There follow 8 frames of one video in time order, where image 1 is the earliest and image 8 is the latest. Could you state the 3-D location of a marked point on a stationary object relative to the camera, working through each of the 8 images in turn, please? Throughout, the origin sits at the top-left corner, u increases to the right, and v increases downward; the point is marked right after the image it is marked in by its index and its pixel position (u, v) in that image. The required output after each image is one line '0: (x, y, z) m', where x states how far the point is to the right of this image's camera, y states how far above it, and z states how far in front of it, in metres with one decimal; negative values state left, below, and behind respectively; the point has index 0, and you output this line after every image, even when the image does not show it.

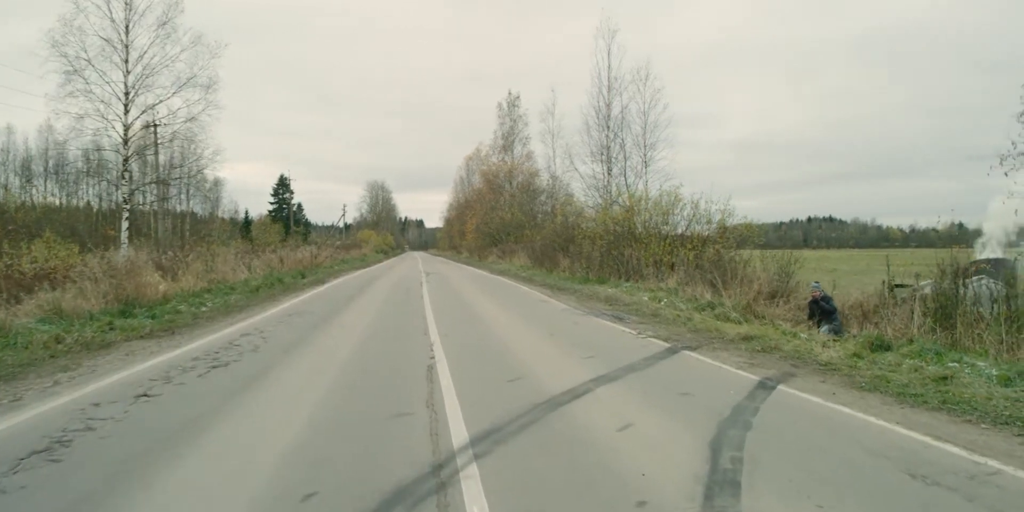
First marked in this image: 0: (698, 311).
0: (+2.8, -0.8, +15.0) m
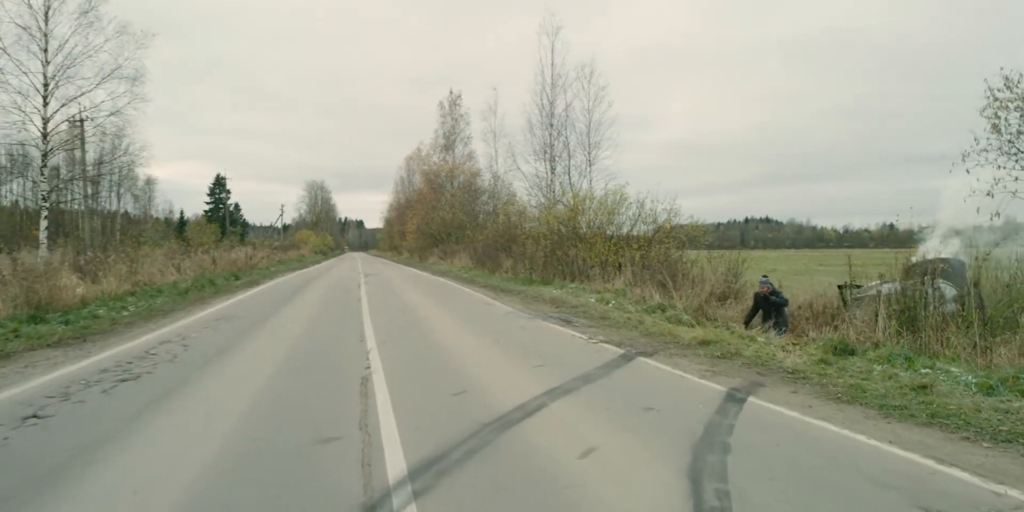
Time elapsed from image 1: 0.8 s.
0: (+1.9, -0.8, +14.4) m
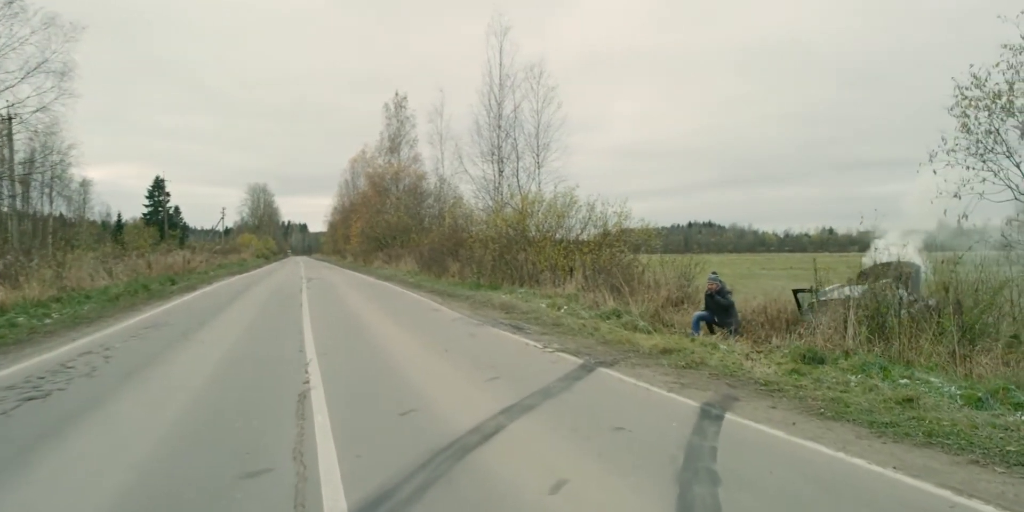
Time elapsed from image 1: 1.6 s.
0: (+1.2, -0.9, +13.9) m
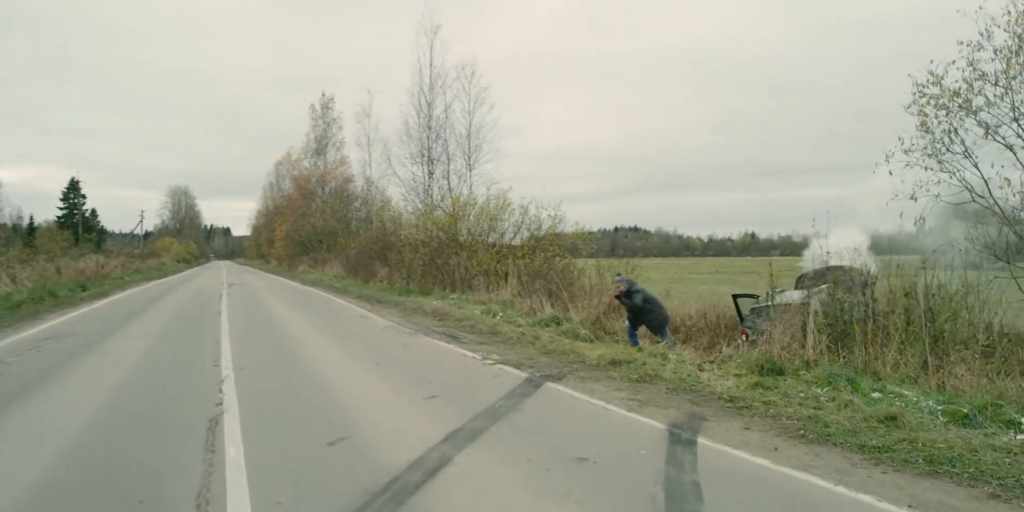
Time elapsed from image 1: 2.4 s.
0: (+0.4, -1.0, +13.2) m
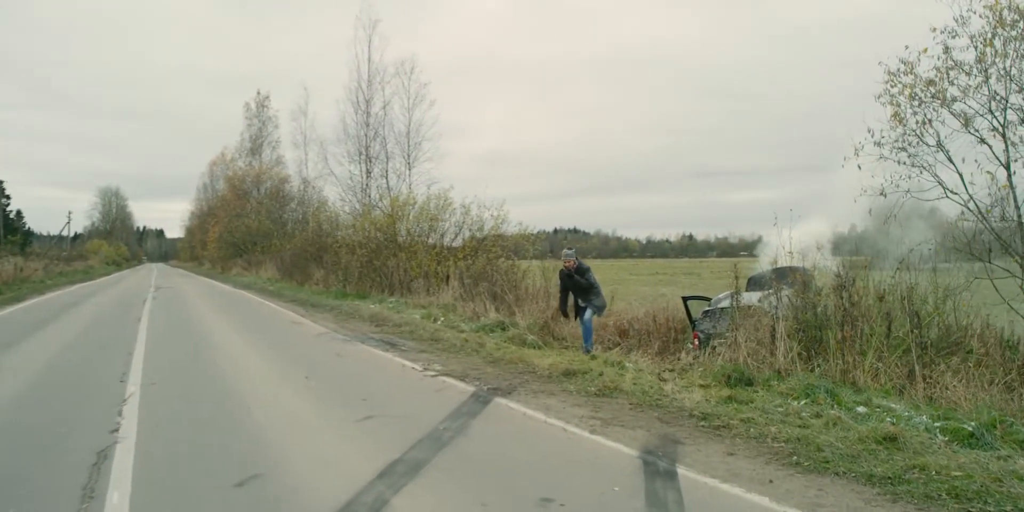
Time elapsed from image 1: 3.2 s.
0: (-0.3, -1.0, +12.4) m
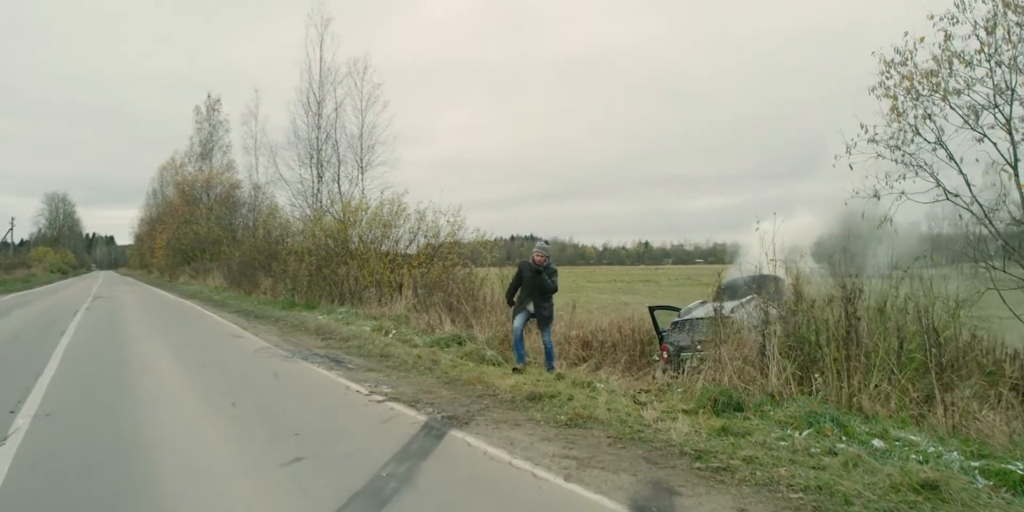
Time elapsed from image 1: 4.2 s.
0: (-0.8, -1.1, +11.3) m
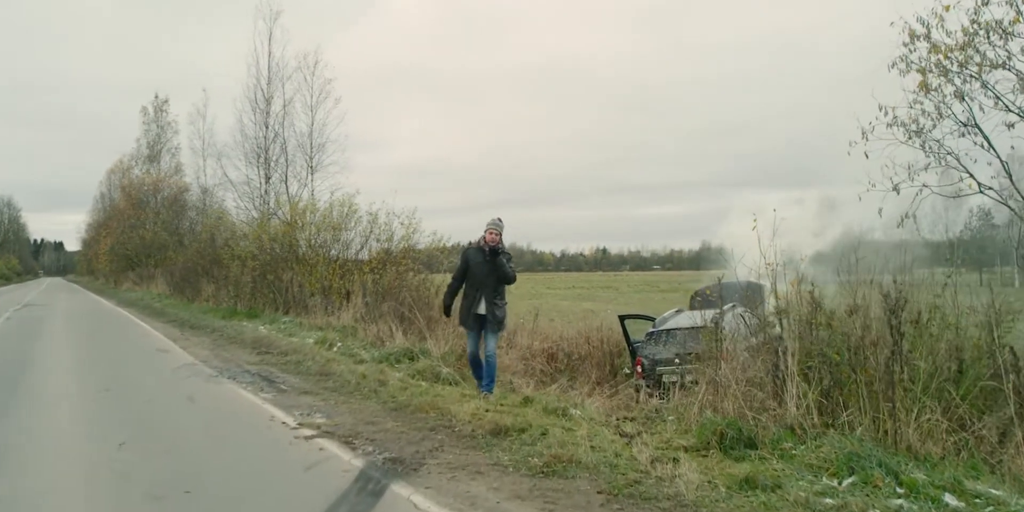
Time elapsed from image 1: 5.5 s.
0: (-1.2, -1.1, +9.9) m
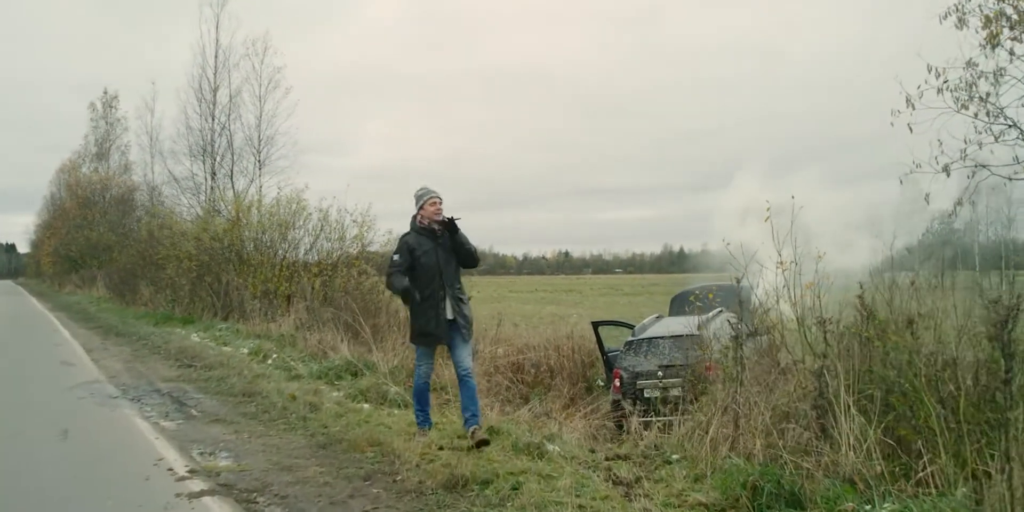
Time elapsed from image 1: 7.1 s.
0: (-1.5, -1.1, +8.3) m
